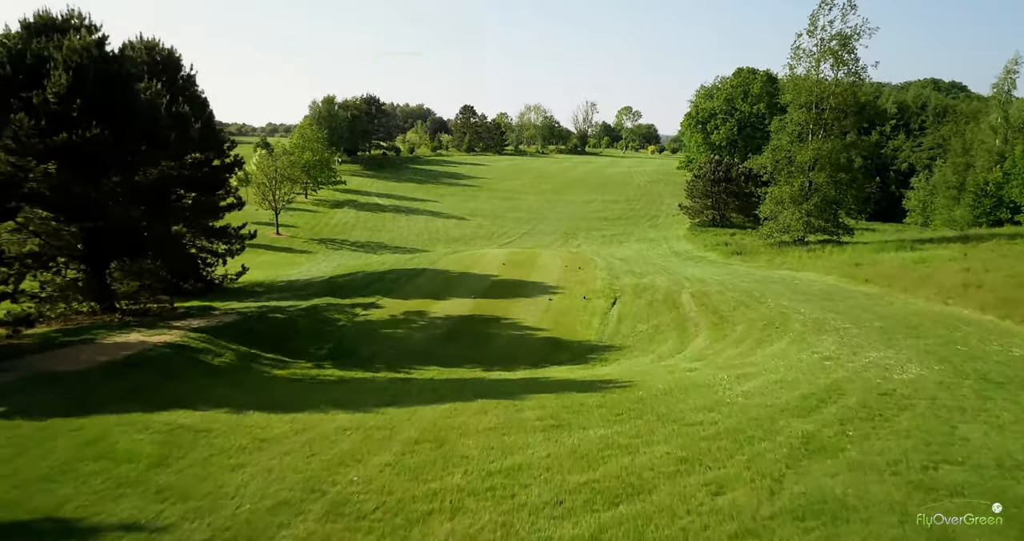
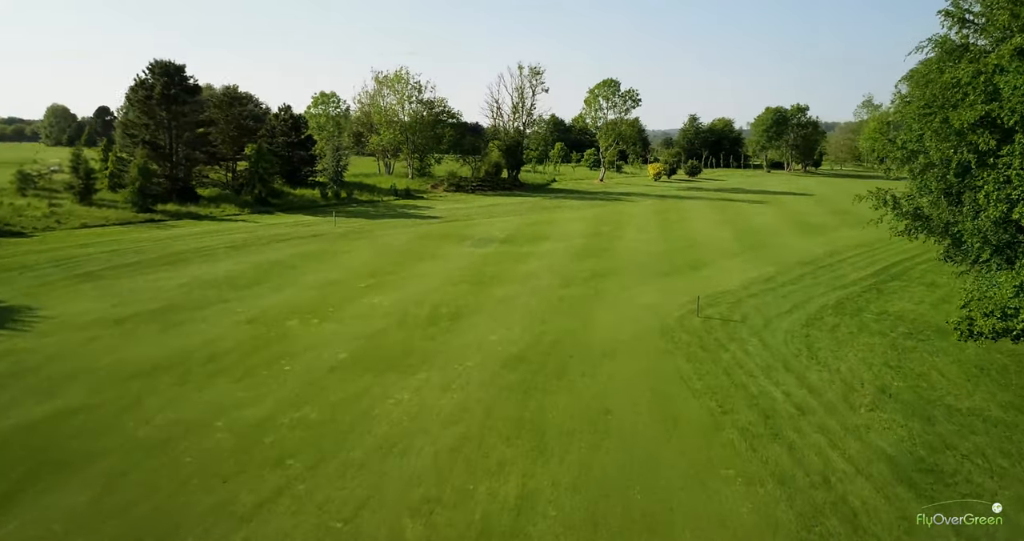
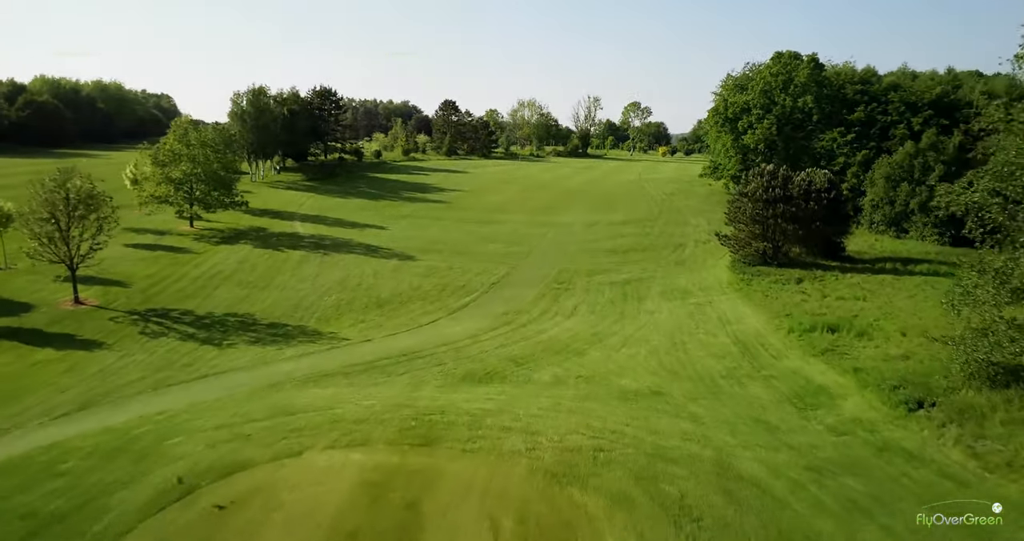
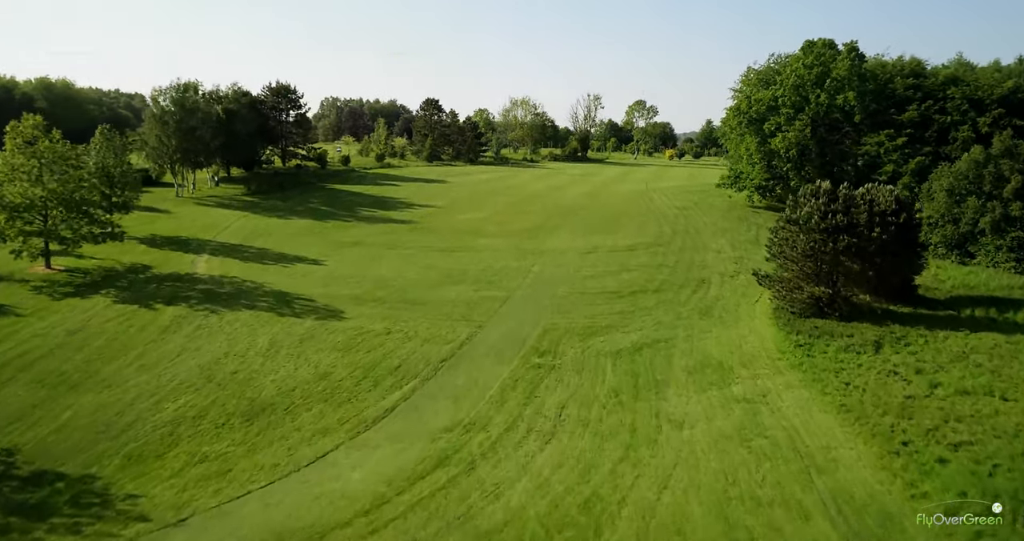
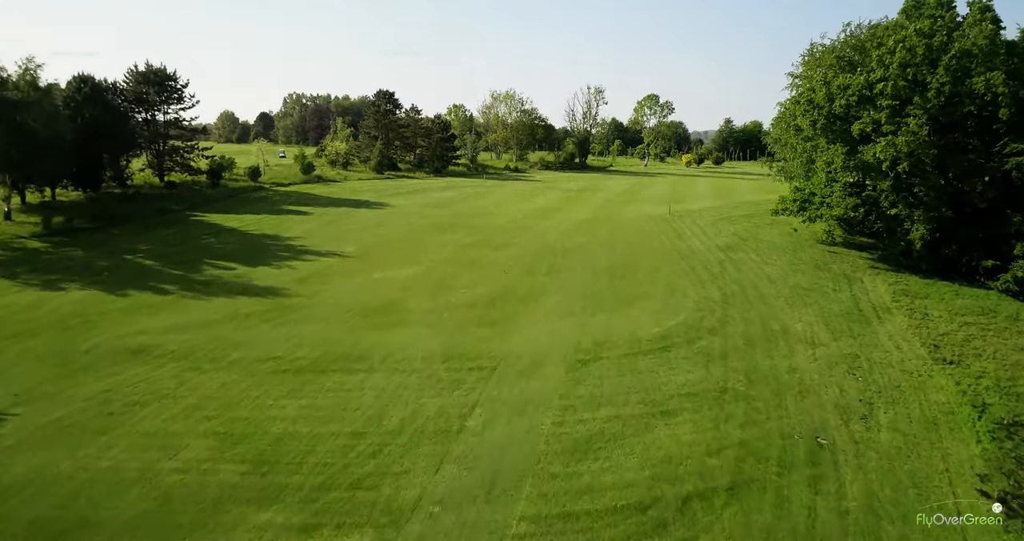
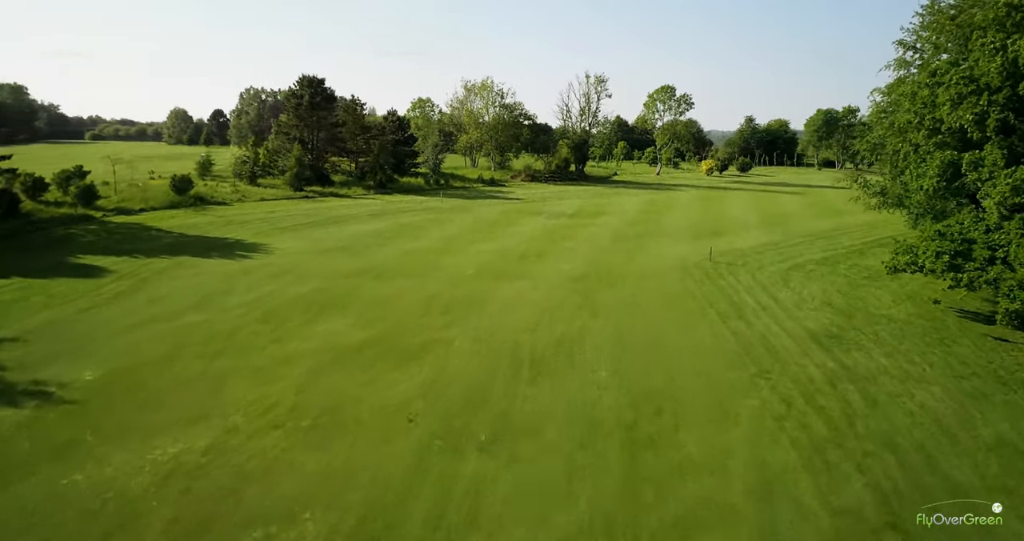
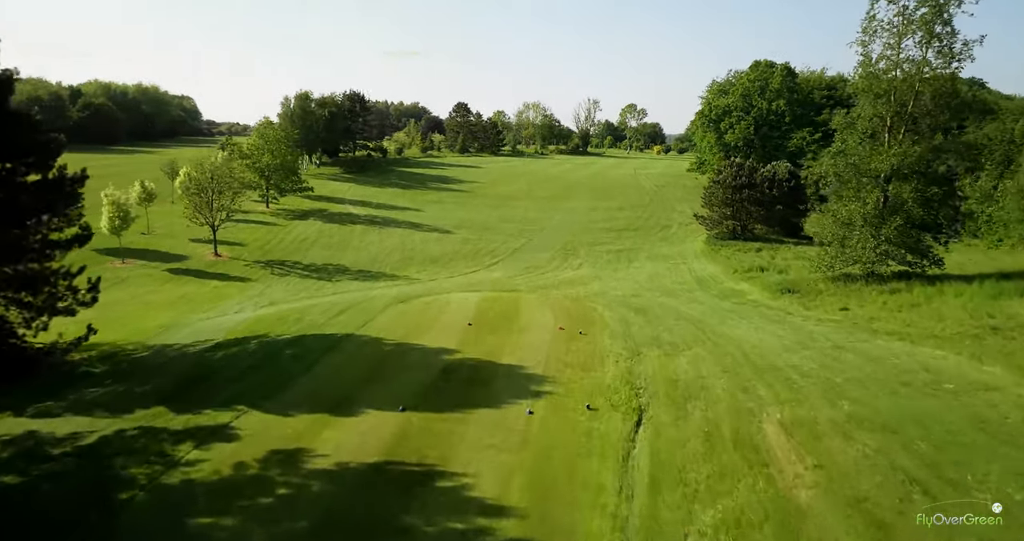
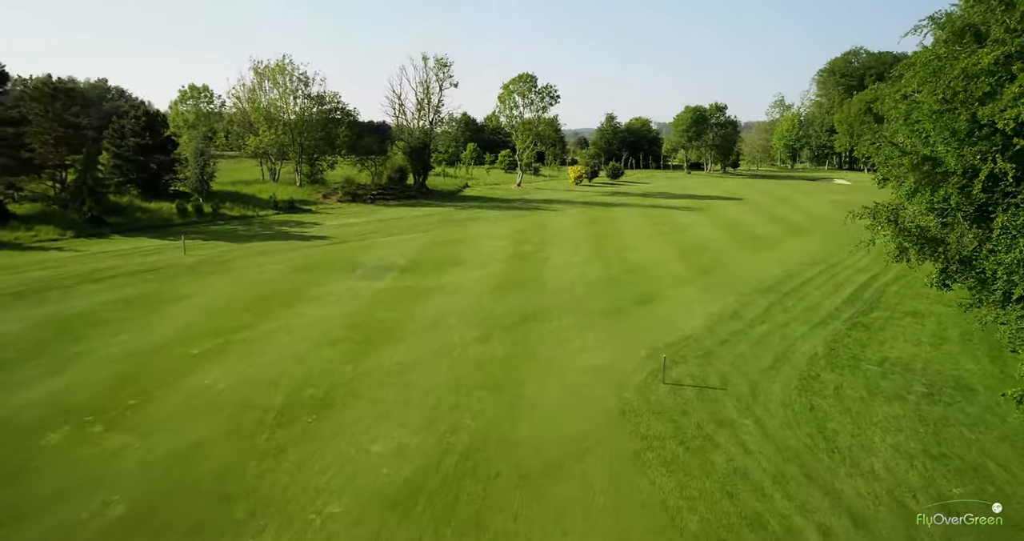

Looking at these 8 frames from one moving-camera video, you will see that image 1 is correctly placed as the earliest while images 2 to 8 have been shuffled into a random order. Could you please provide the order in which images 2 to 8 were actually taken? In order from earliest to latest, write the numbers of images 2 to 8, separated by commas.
7, 3, 4, 5, 6, 2, 8
